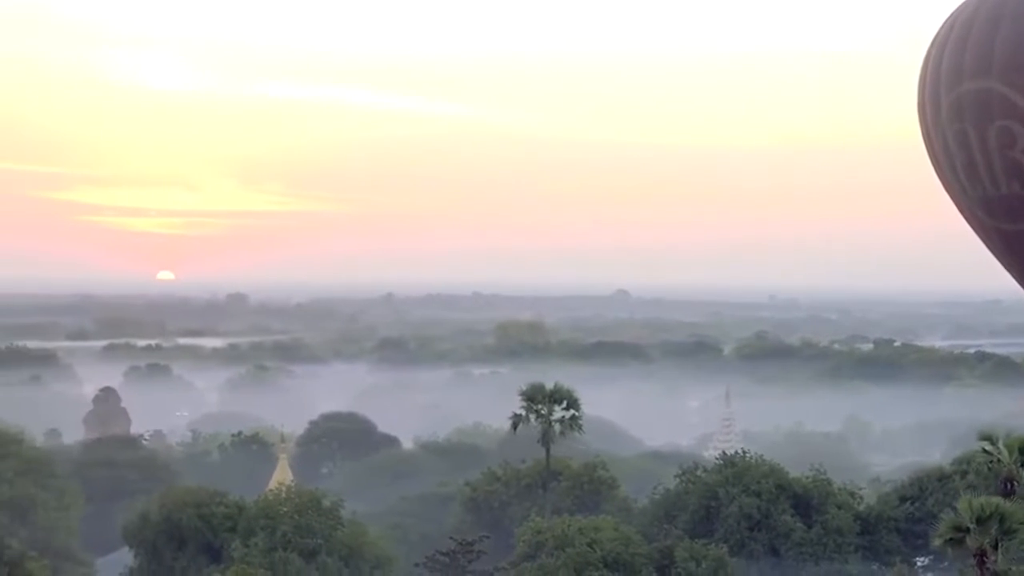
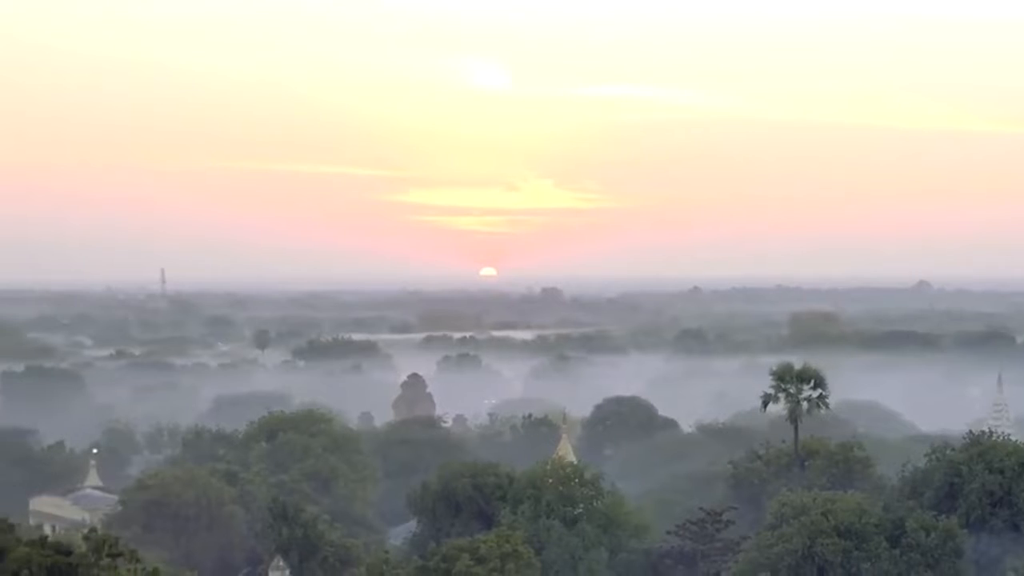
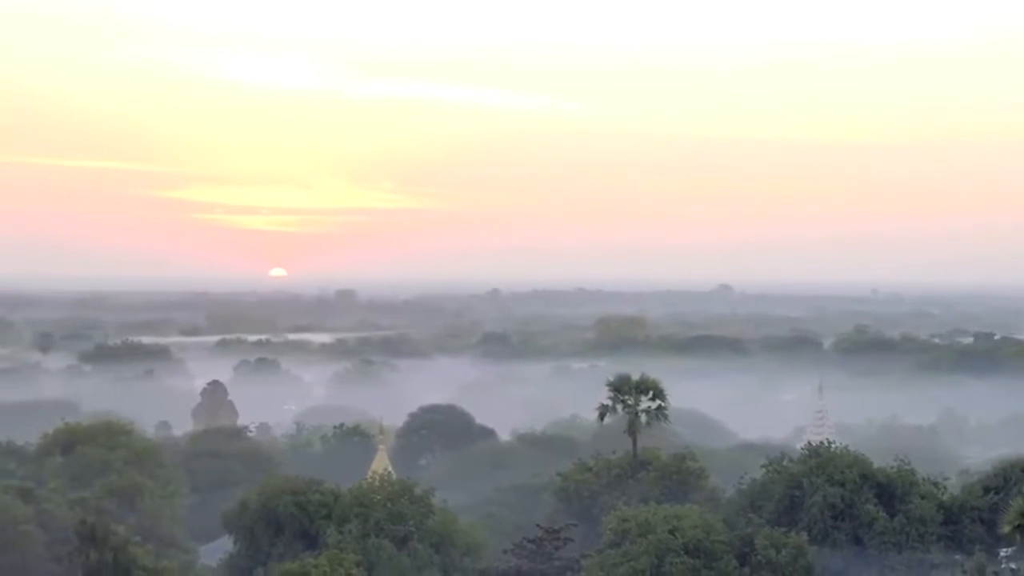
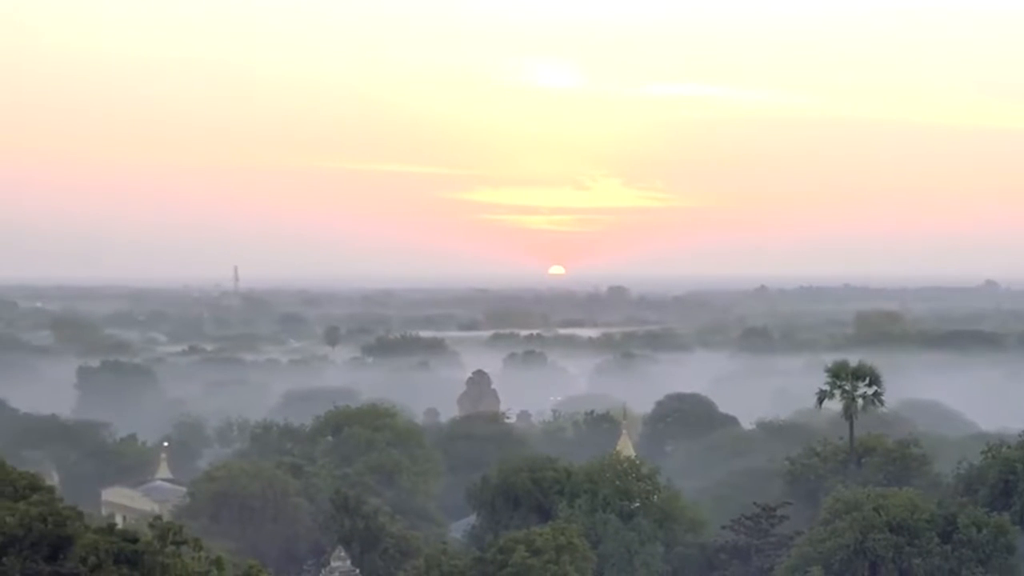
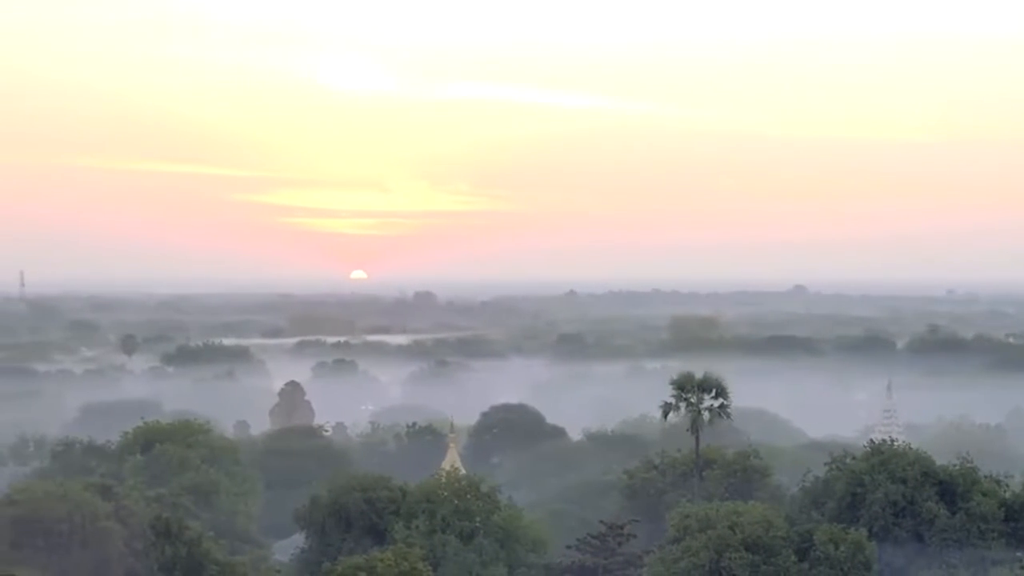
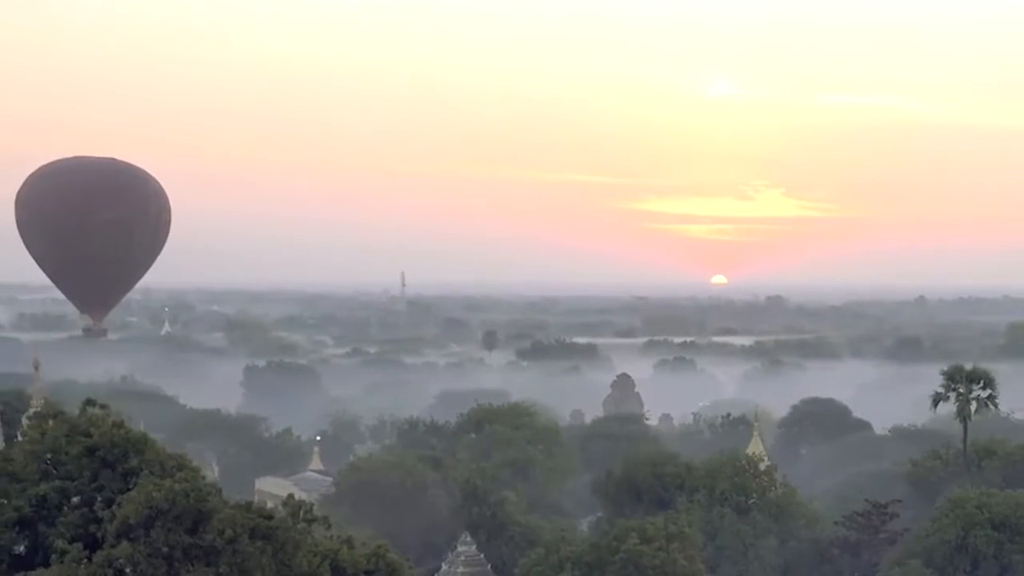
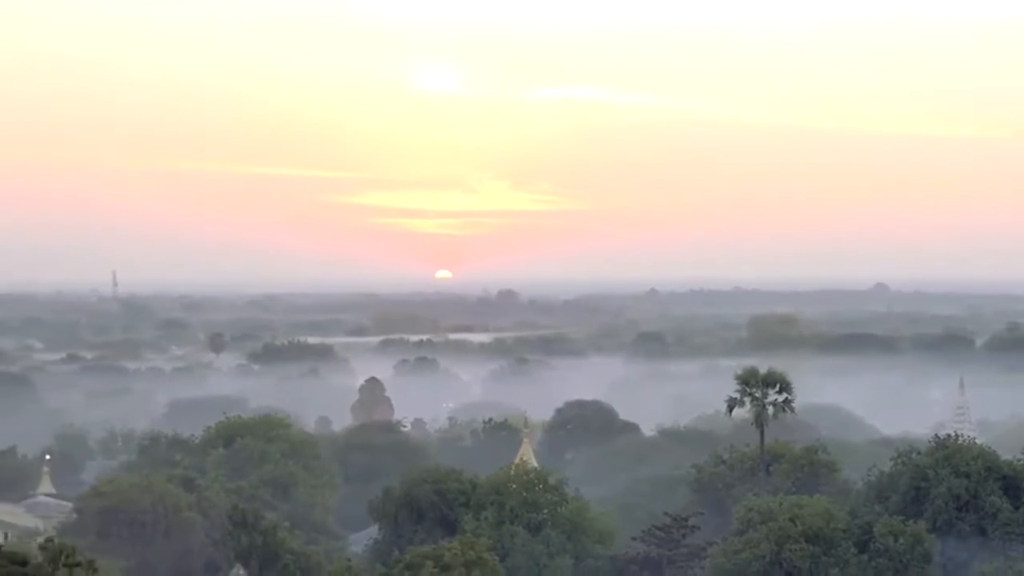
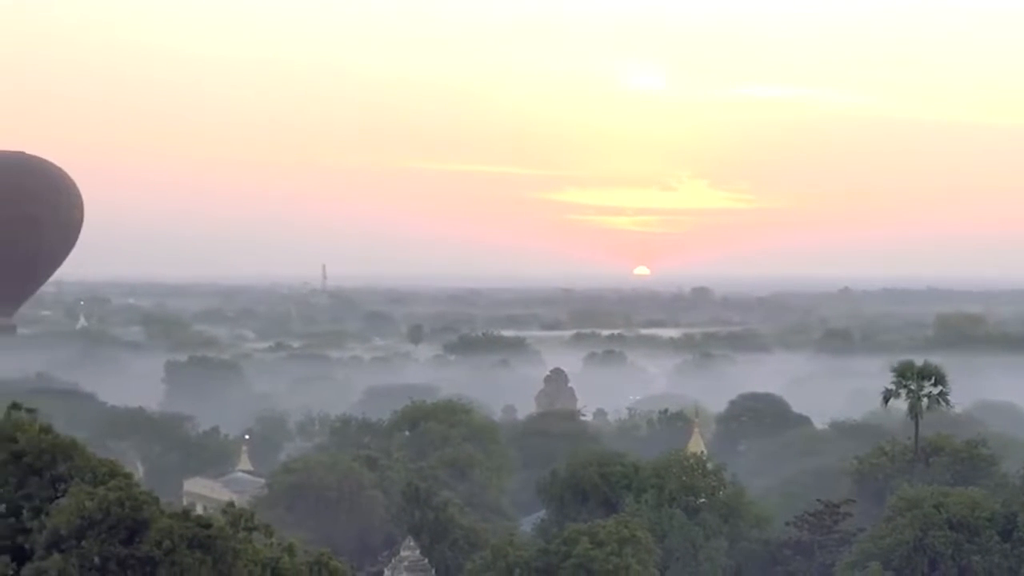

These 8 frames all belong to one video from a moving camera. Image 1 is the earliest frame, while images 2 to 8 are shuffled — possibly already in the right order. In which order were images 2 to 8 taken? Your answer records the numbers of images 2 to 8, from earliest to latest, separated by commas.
3, 5, 7, 2, 4, 8, 6
